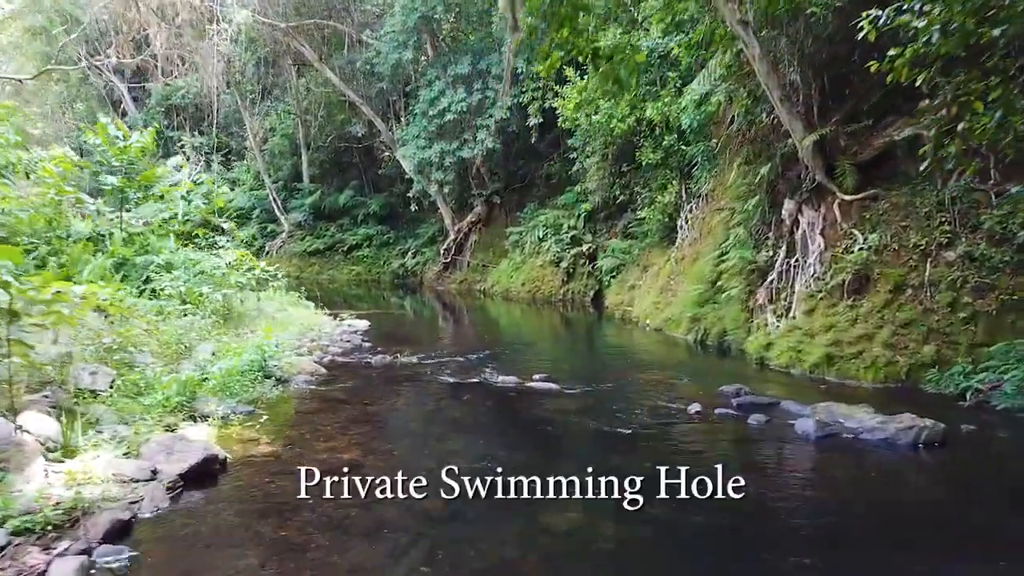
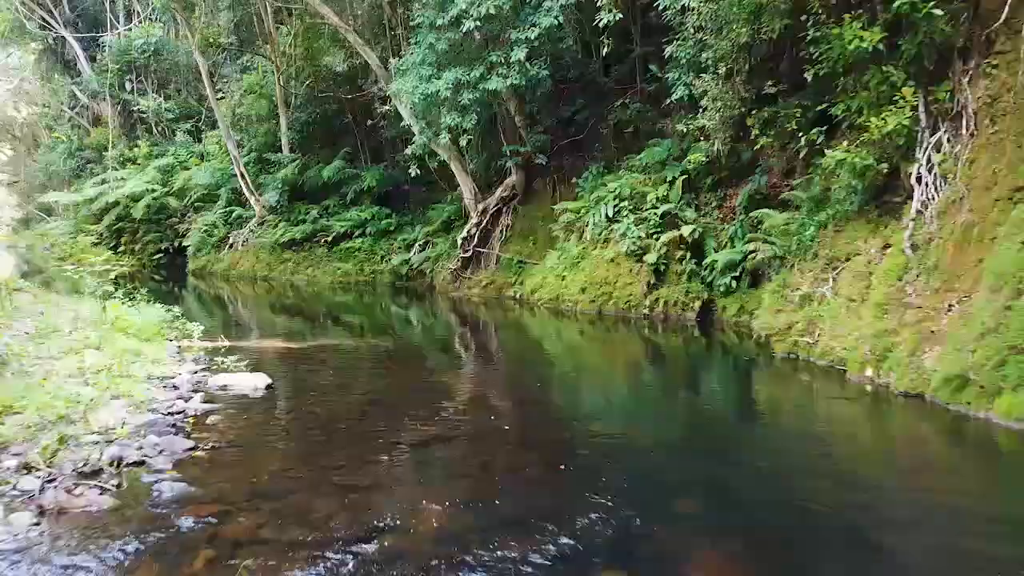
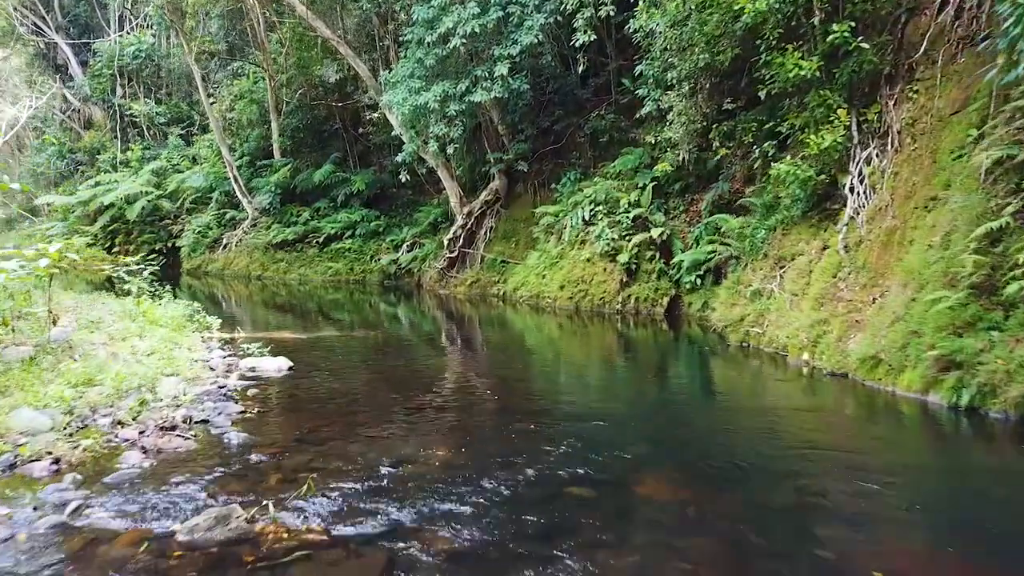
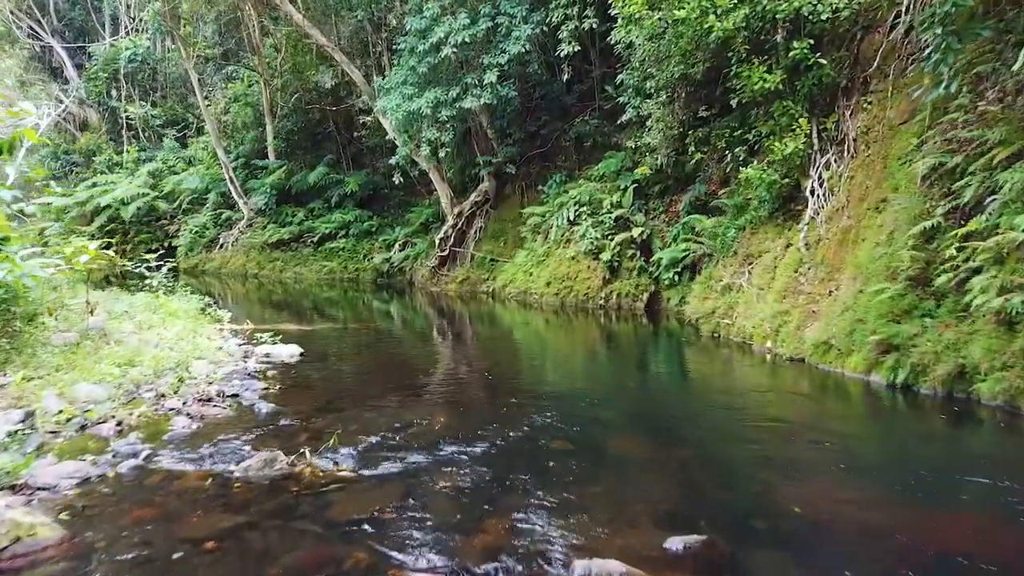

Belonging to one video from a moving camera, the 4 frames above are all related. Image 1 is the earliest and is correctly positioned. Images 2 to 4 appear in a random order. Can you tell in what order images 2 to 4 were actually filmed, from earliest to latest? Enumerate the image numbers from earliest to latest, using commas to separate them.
4, 3, 2
